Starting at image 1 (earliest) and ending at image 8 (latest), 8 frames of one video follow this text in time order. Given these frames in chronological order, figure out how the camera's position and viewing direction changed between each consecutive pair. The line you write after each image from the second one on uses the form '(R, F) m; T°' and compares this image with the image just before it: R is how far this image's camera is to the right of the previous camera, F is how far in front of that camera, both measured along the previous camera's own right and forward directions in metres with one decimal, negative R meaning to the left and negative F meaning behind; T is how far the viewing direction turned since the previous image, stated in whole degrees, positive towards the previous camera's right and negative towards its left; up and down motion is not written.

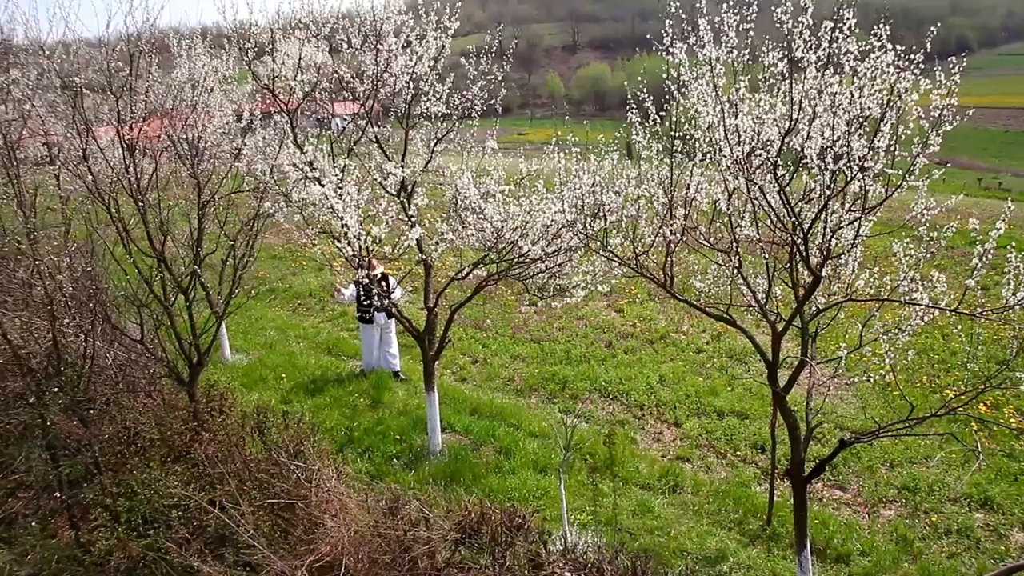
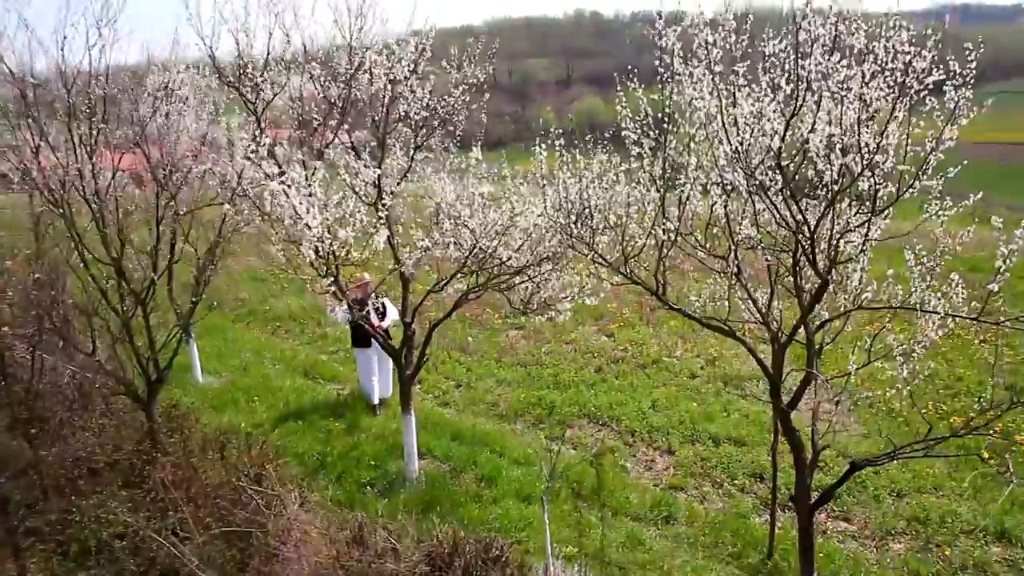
(+0.1, +0.5) m; 0°
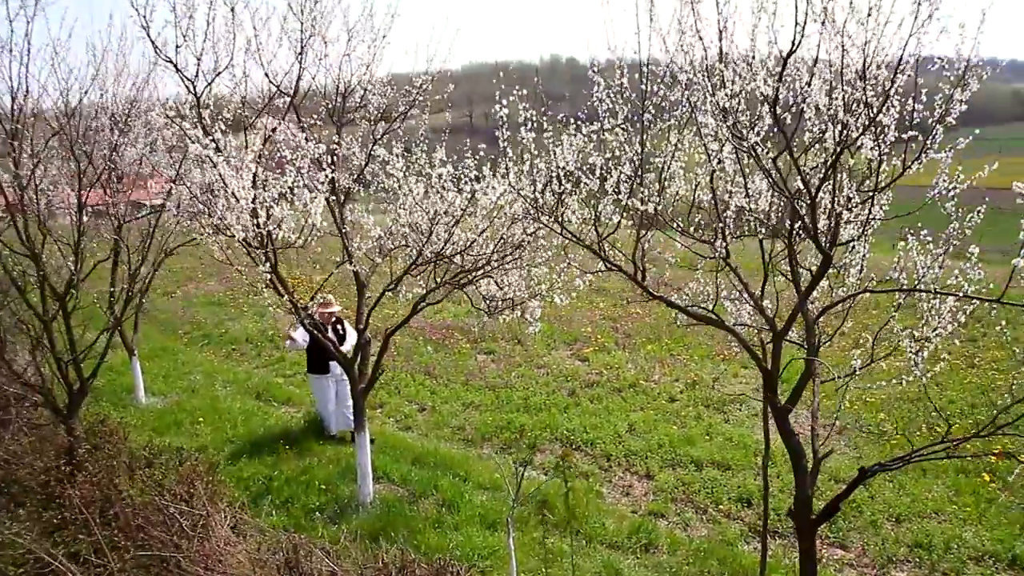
(+0.1, +0.7) m; +2°
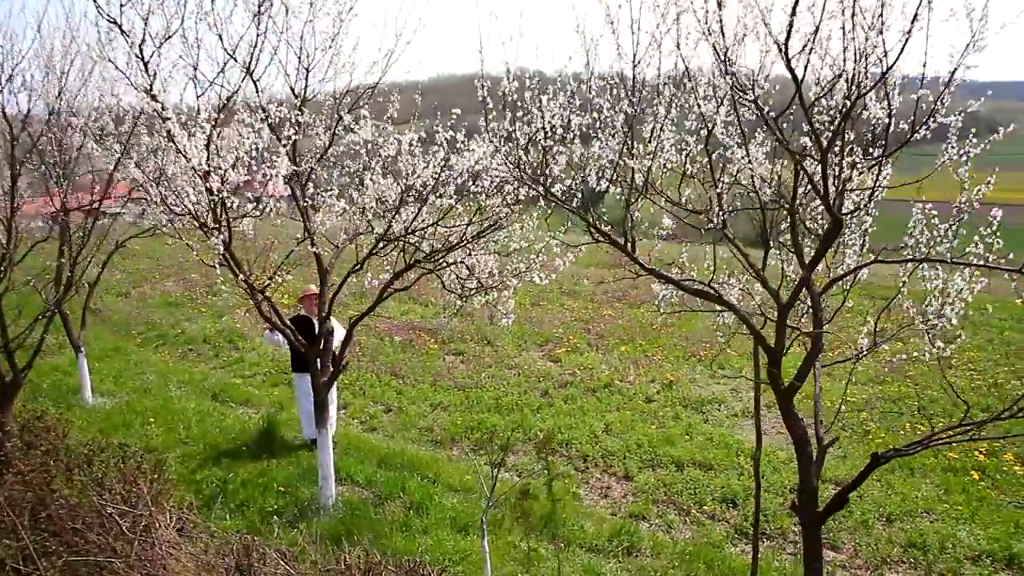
(-0.1, +0.5) m; +2°
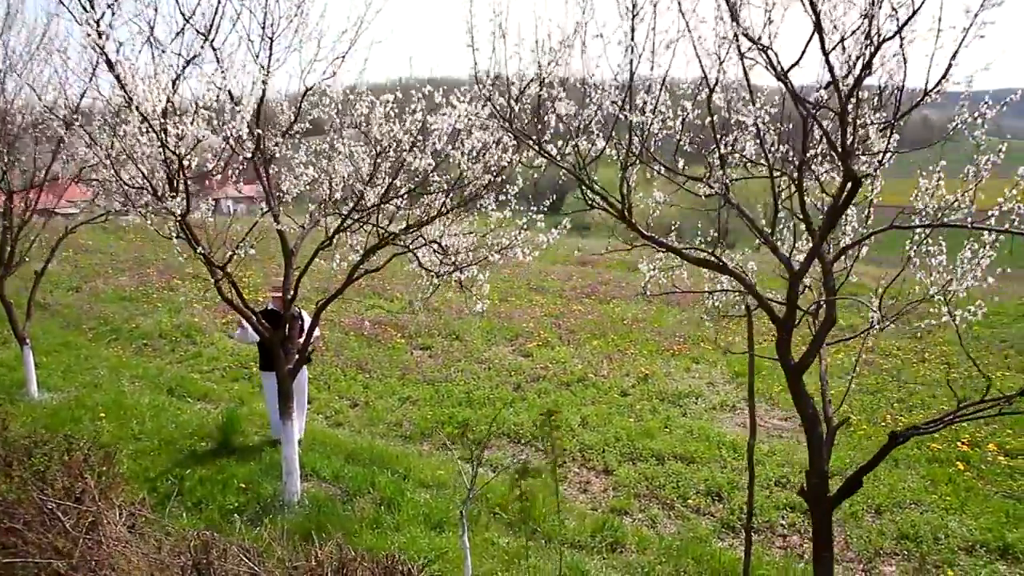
(-0.1, +0.4) m; +3°
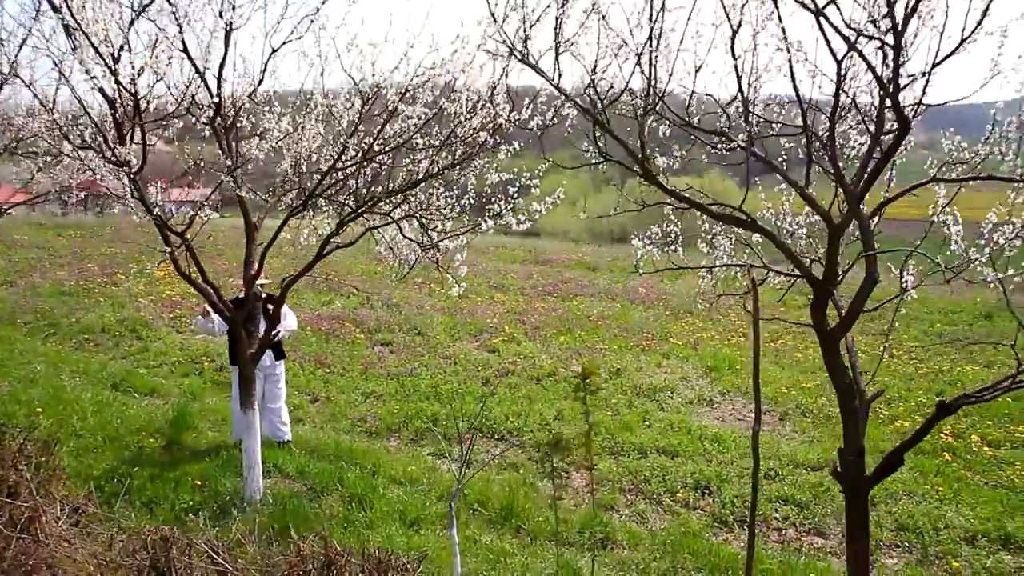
(-0.3, +0.5) m; +4°
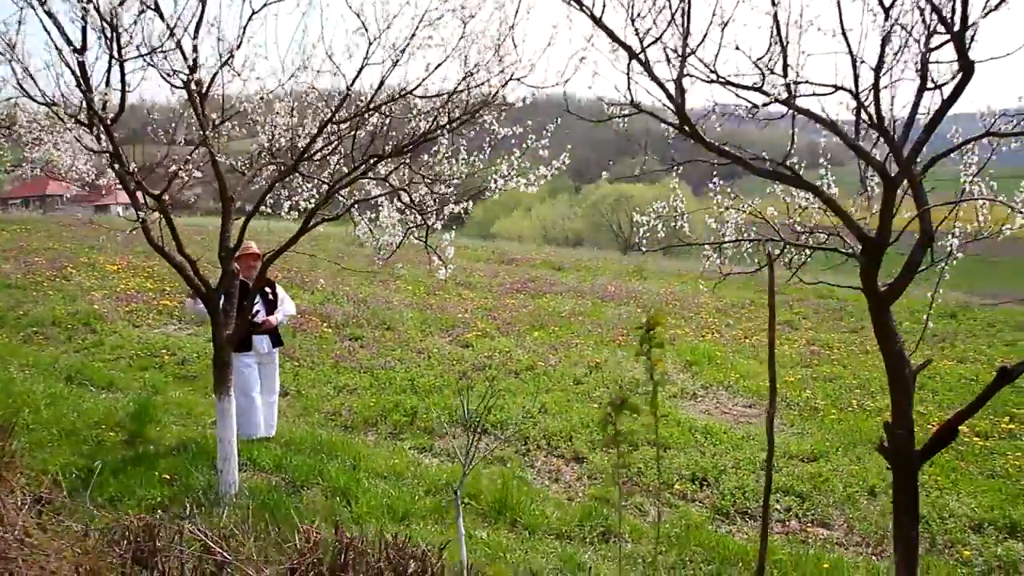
(-0.3, +0.4) m; +3°
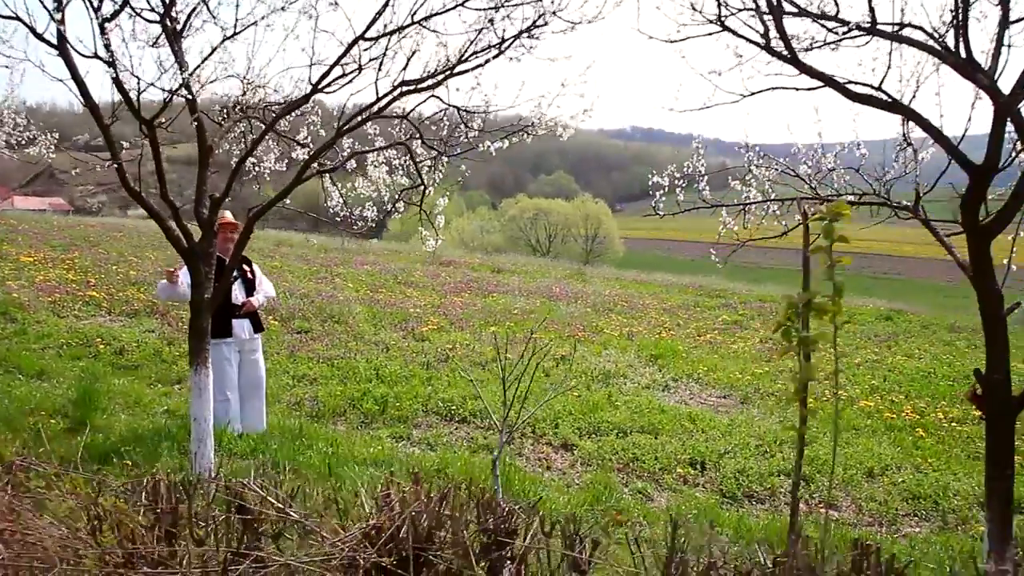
(-0.6, +0.5) m; +6°
